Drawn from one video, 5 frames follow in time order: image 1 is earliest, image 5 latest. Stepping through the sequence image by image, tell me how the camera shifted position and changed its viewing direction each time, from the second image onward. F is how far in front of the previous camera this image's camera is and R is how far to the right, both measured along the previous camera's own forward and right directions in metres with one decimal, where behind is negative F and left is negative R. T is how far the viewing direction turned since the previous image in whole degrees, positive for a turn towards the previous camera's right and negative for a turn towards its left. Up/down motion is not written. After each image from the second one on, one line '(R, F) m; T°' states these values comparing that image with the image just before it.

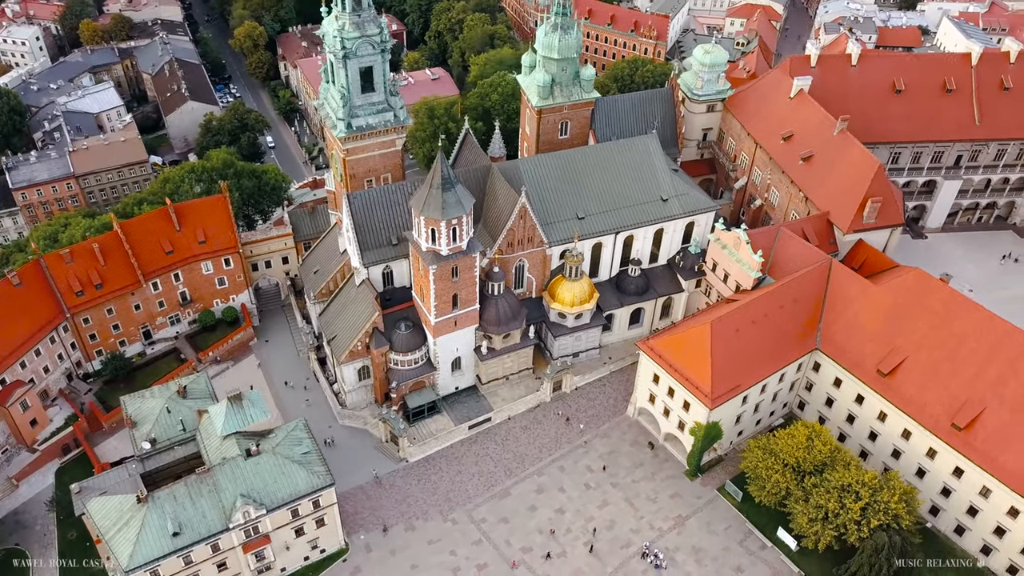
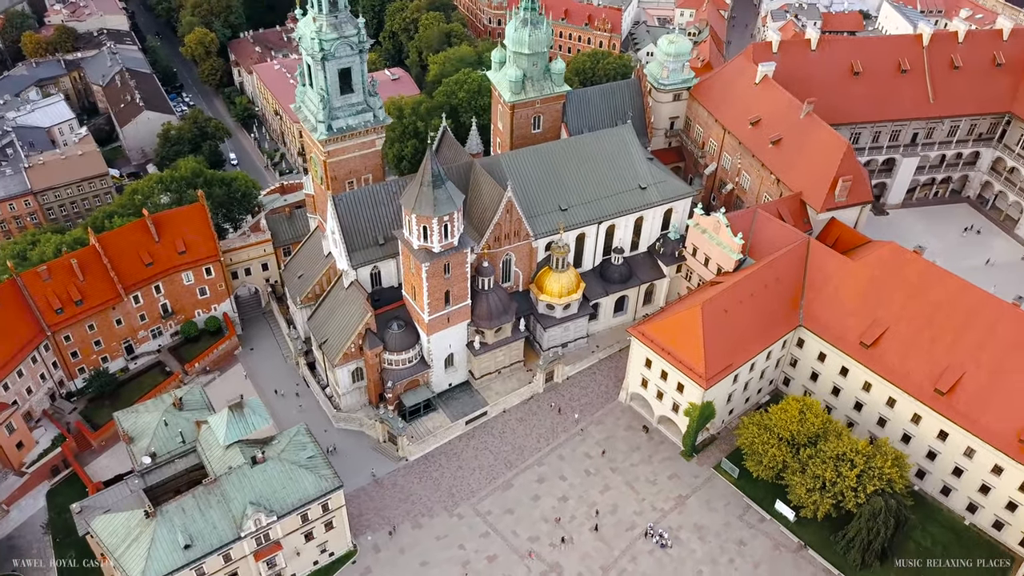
(-3.2, -0.5) m; +3°
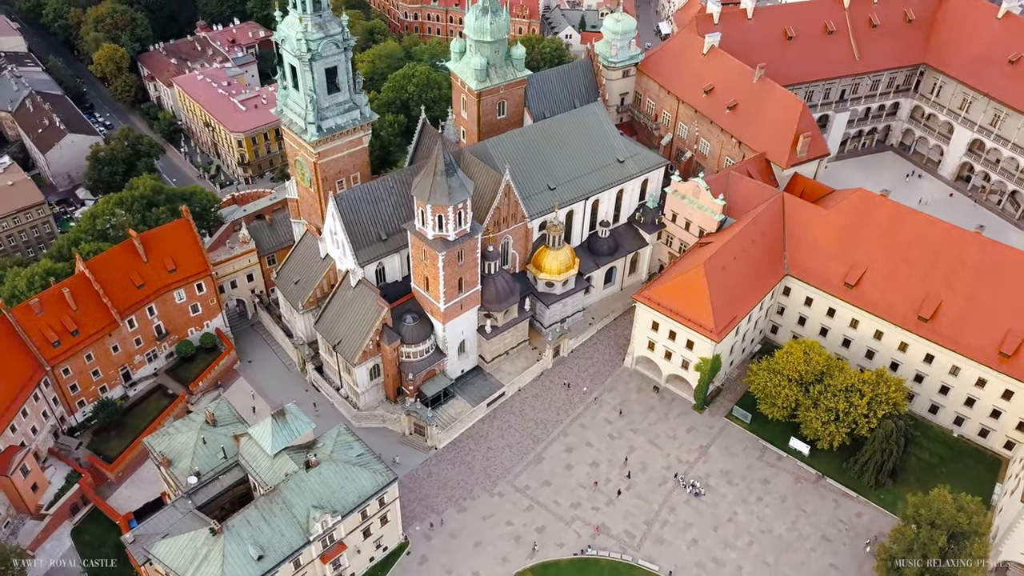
(-9.1, -1.0) m; +7°
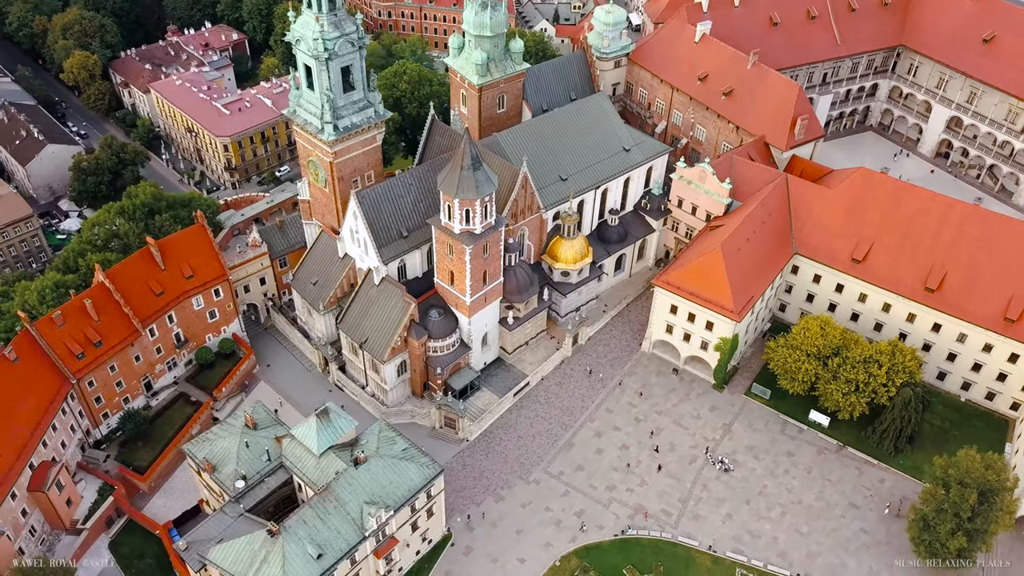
(-5.4, -0.7) m; +3°
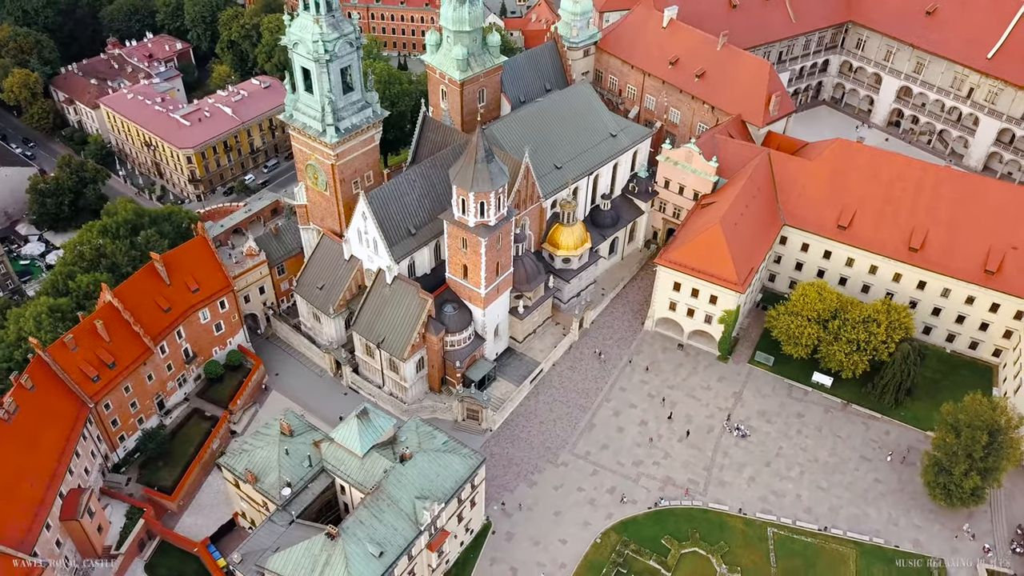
(-6.6, -0.8) m; +5°
